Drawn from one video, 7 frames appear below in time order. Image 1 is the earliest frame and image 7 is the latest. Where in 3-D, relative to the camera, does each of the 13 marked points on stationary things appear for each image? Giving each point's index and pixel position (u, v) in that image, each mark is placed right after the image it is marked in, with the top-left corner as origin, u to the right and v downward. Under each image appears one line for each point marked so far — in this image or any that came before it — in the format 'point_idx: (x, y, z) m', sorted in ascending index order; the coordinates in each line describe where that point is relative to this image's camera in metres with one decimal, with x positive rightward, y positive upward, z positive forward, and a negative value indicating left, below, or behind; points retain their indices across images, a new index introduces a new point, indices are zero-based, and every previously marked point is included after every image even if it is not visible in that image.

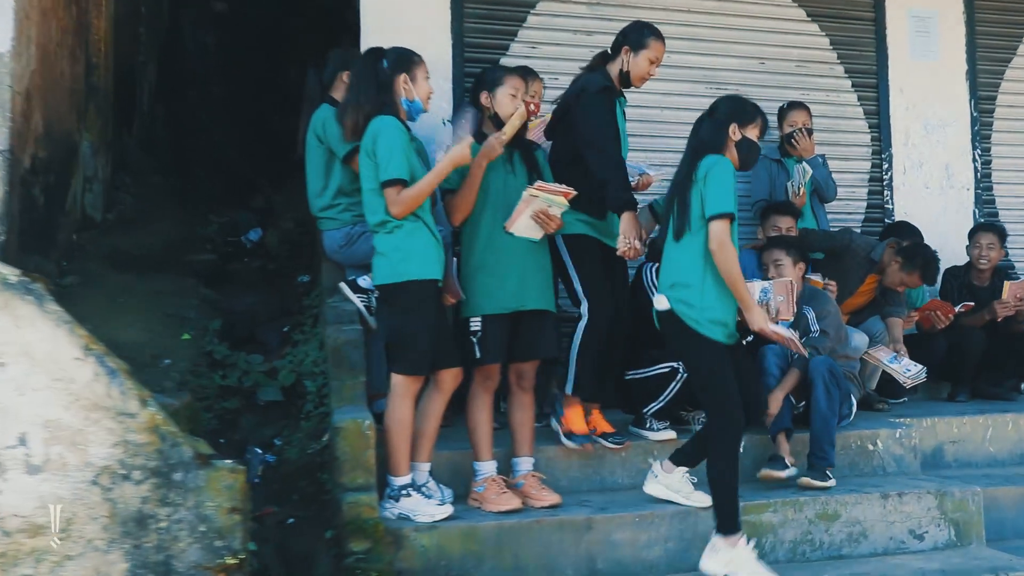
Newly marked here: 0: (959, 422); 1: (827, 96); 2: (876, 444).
0: (+2.3, -0.7, +5.7) m
1: (+2.0, +1.2, +6.9) m
2: (+1.7, -0.7, +5.2) m
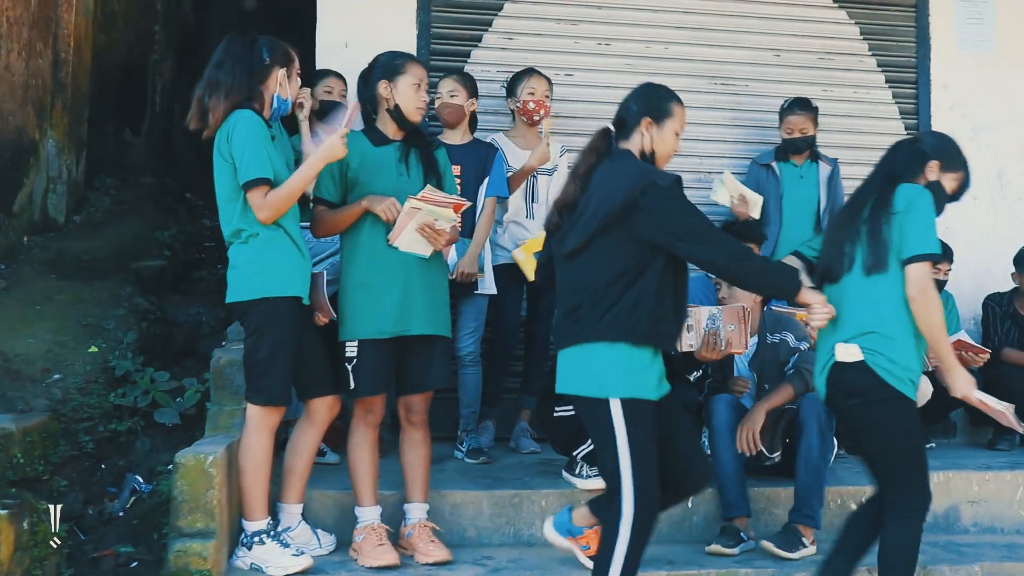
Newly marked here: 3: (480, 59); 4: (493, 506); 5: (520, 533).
0: (+2.0, -0.8, +4.8) m
1: (+1.9, +1.1, +6.0) m
2: (+1.4, -0.9, +4.4) m
3: (-0.2, +1.2, +5.7) m
4: (-0.1, -0.8, +4.1) m
5: (0.0, -0.9, +4.2) m
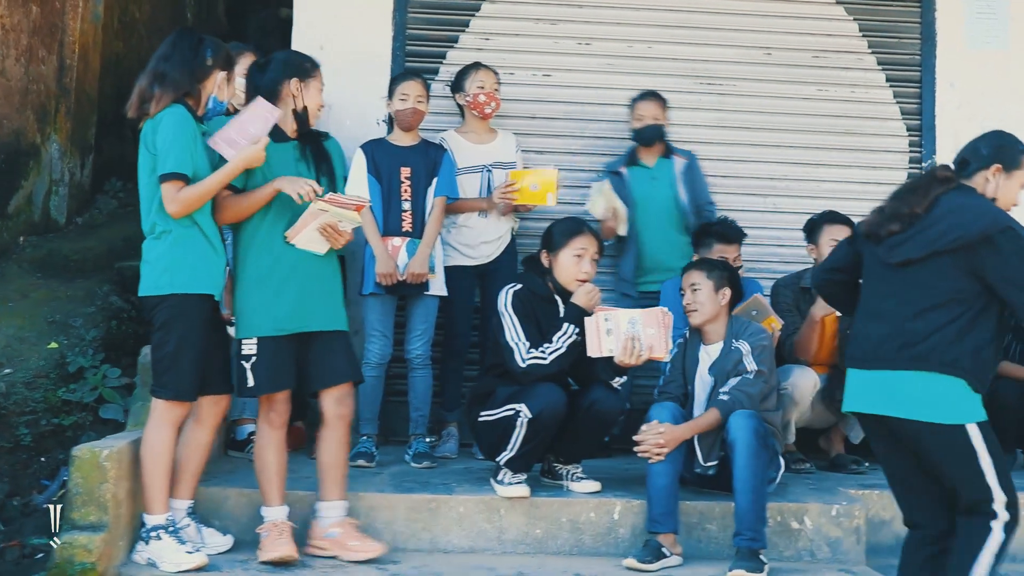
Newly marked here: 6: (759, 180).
0: (+1.8, -0.9, +4.5) m
1: (+1.8, +1.0, +5.7) m
2: (+1.1, -0.9, +4.1) m
3: (-0.3, +1.2, +5.6) m
4: (-0.4, -0.8, +4.1) m
5: (-0.3, -0.9, +4.1) m
6: (+1.3, +0.6, +5.6) m
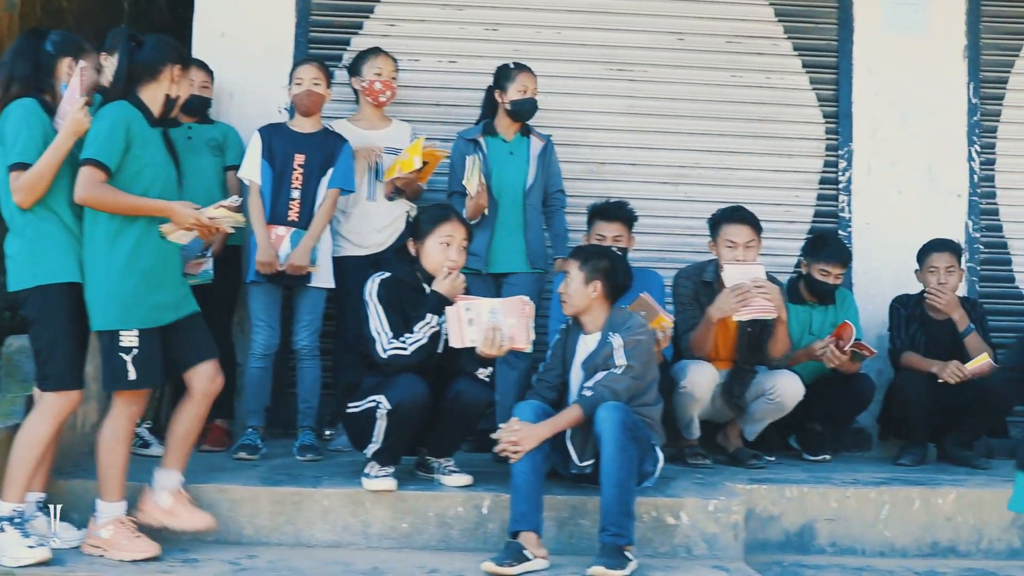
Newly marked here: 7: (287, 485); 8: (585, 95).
0: (+1.3, -0.8, +4.3) m
1: (+1.3, +1.1, +5.6) m
2: (+0.6, -0.8, +4.0) m
3: (-0.8, +1.2, +5.5) m
4: (-0.9, -0.8, +4.0) m
5: (-0.8, -0.9, +4.0) m
6: (+0.8, +0.6, +5.5) m
7: (-0.8, -0.7, +4.0) m
8: (+0.4, +1.0, +5.5) m
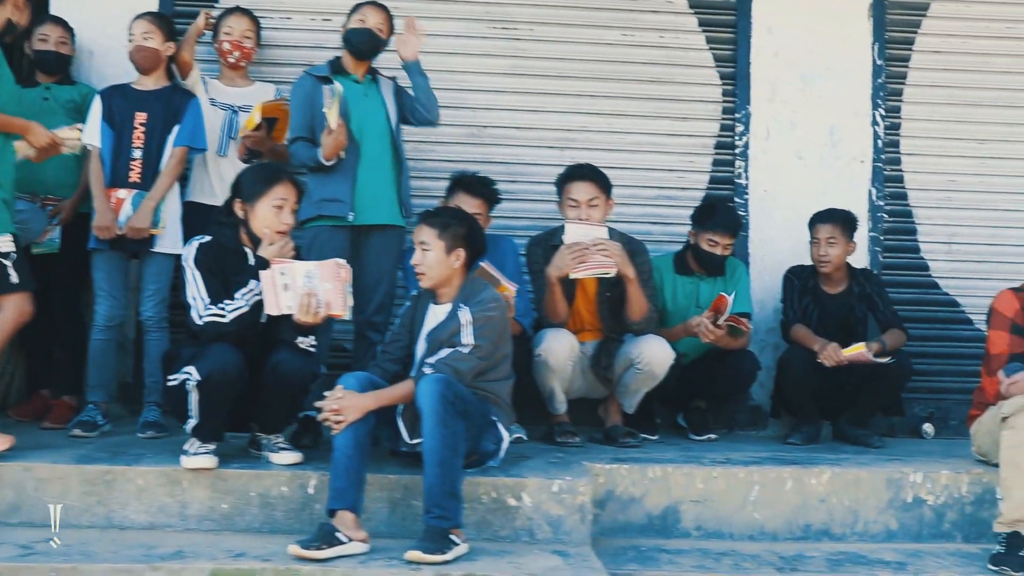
0: (+0.7, -0.7, +4.1) m
1: (+0.7, +1.2, +5.3) m
2: (0.0, -0.7, +3.8) m
3: (-1.4, +1.4, +5.2) m
4: (-1.5, -0.7, +3.7) m
5: (-1.4, -0.8, +3.7) m
6: (+0.2, +0.7, +5.2) m
7: (-1.4, -0.6, +3.8) m
8: (-0.2, +1.1, +5.2) m
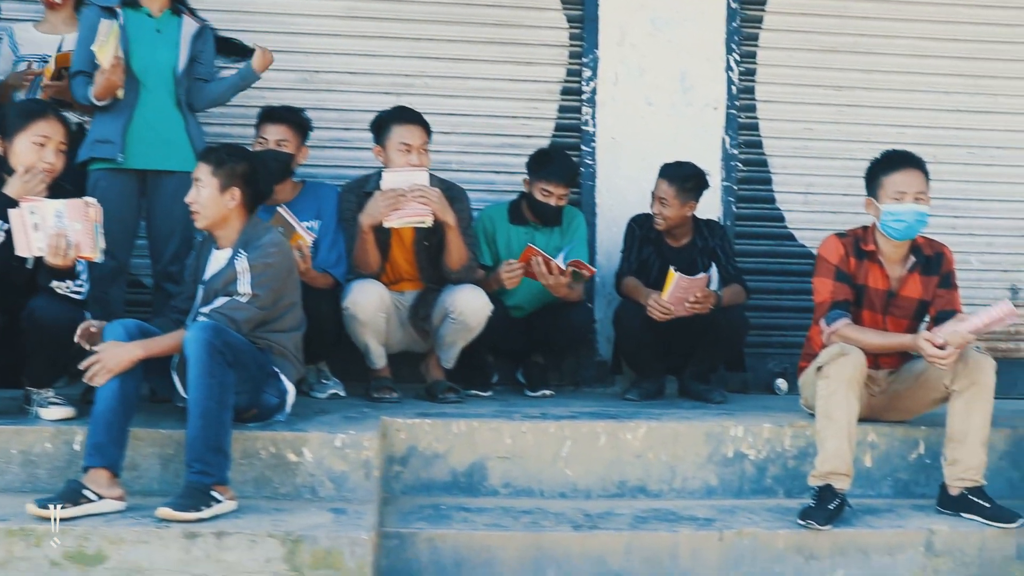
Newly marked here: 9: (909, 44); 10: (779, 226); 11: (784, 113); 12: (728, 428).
0: (0.0, -0.5, +3.9) m
1: (0.0, +1.4, +5.1) m
2: (-0.7, -0.5, +3.5) m
3: (-2.1, +1.6, +4.9) m
4: (-2.2, -0.5, +3.4) m
5: (-2.1, -0.6, +3.5) m
6: (-0.5, +1.0, +5.0) m
7: (-2.1, -0.4, +3.5) m
8: (-1.0, +1.3, +5.0) m
9: (+1.9, +1.2, +5.3) m
10: (+1.3, +0.3, +5.2) m
11: (+1.3, +0.8, +5.2) m
12: (+0.8, -0.5, +4.0) m
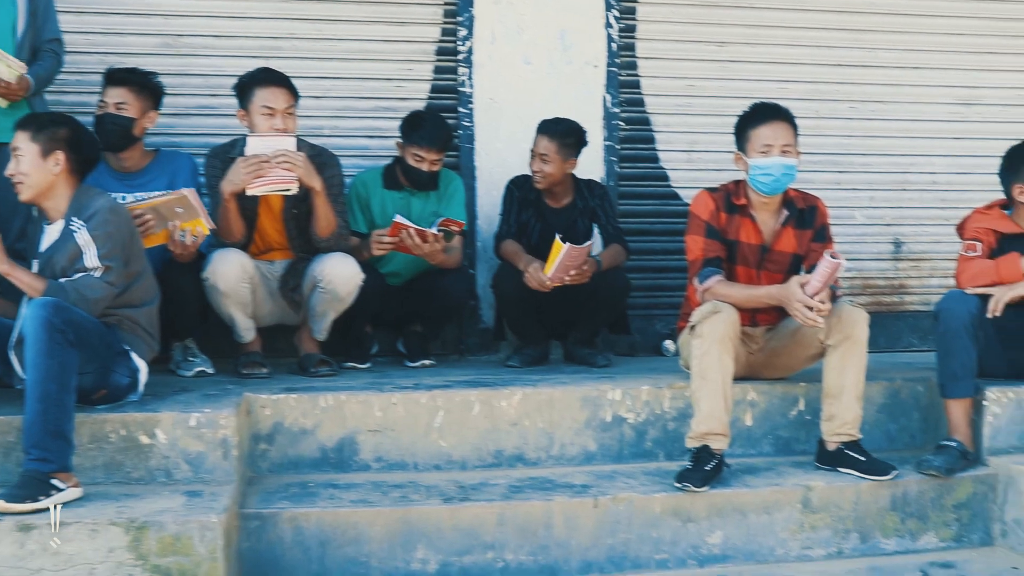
0: (-0.4, -0.4, +3.7) m
1: (-0.6, +1.6, +4.9) m
2: (-1.1, -0.5, +3.4) m
3: (-2.7, +1.6, +4.6) m
4: (-2.6, -0.5, +3.2) m
5: (-2.5, -0.6, +3.2) m
6: (-1.1, +1.1, +4.8) m
7: (-2.5, -0.4, +3.2) m
8: (-1.5, +1.4, +4.7) m
9: (+1.3, +1.4, +5.2) m
10: (+0.7, +0.5, +5.1) m
11: (+0.7, +1.0, +5.1) m
12: (+0.3, -0.4, +3.9) m
